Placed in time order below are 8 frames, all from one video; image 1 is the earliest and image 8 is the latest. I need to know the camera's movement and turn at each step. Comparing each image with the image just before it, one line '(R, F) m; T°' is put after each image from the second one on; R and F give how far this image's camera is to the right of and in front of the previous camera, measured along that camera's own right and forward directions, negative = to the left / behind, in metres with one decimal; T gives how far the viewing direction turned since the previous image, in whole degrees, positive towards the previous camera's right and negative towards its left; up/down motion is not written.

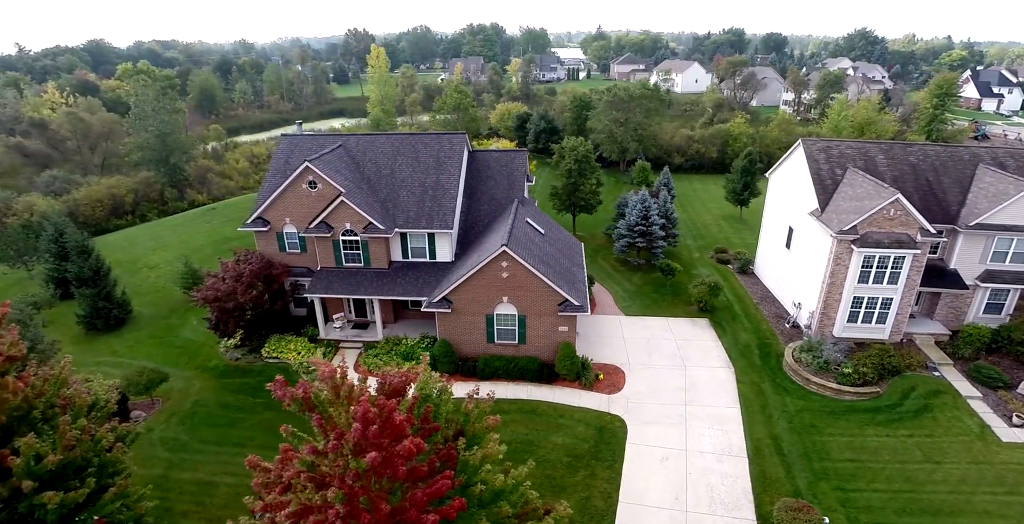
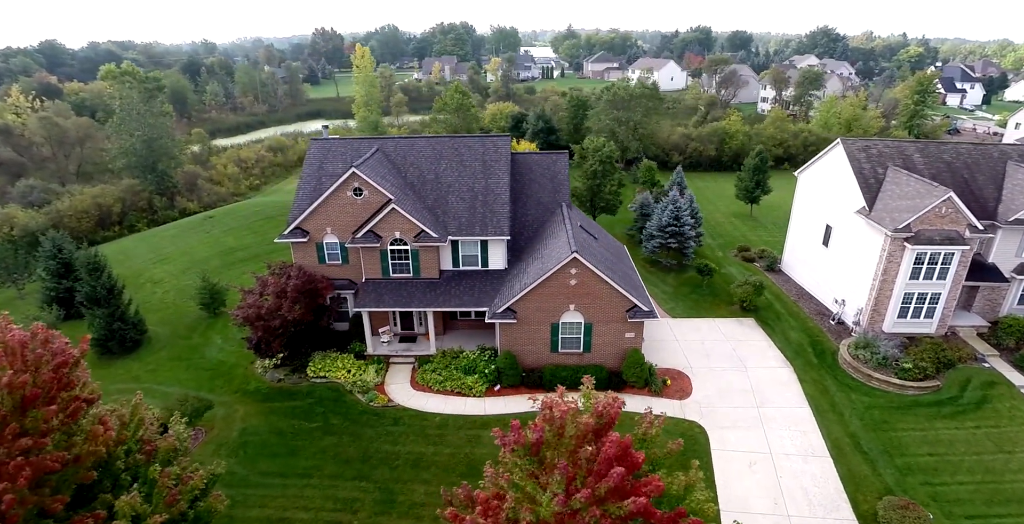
(-4.1, +1.0) m; +4°
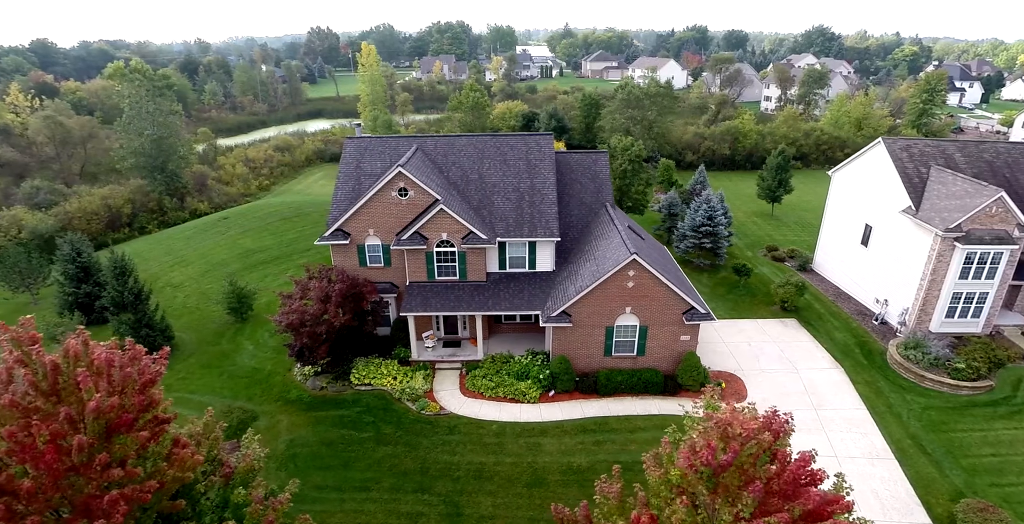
(-2.6, +0.6) m; +1°
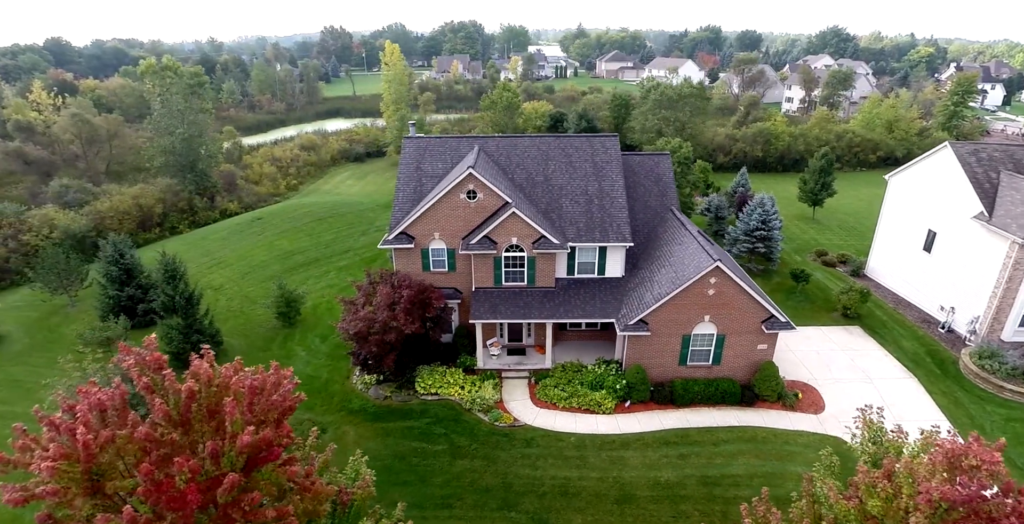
(-2.9, +0.7) m; 0°
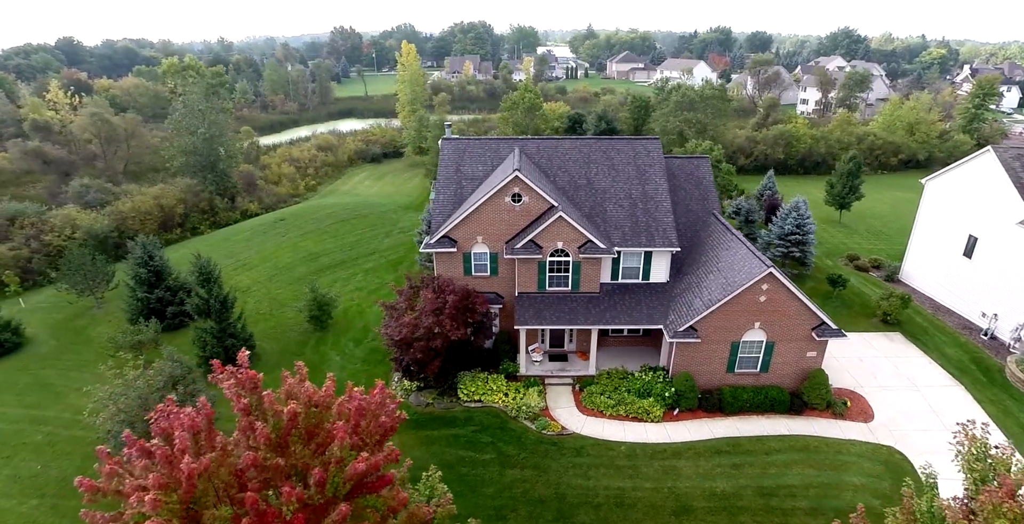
(-1.7, +0.3) m; 0°
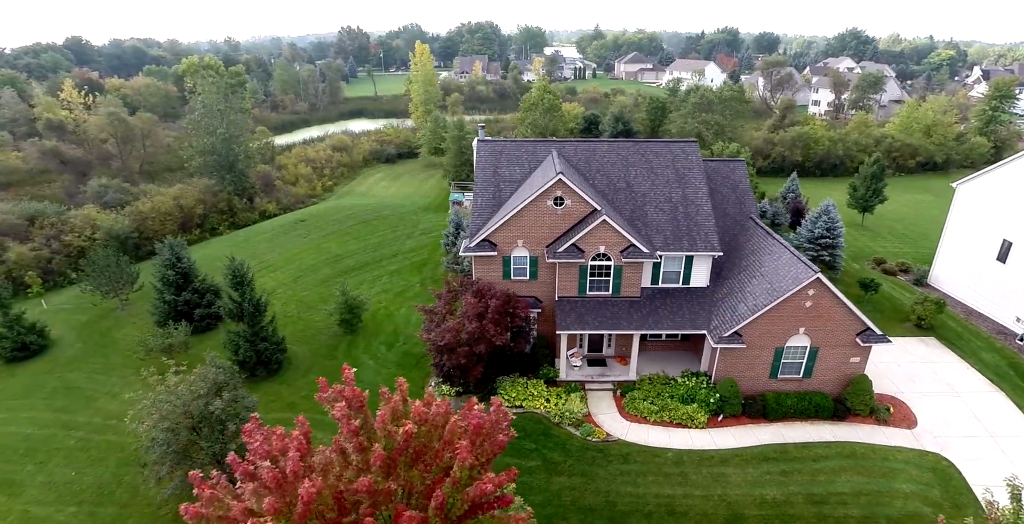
(-1.6, +0.2) m; 0°
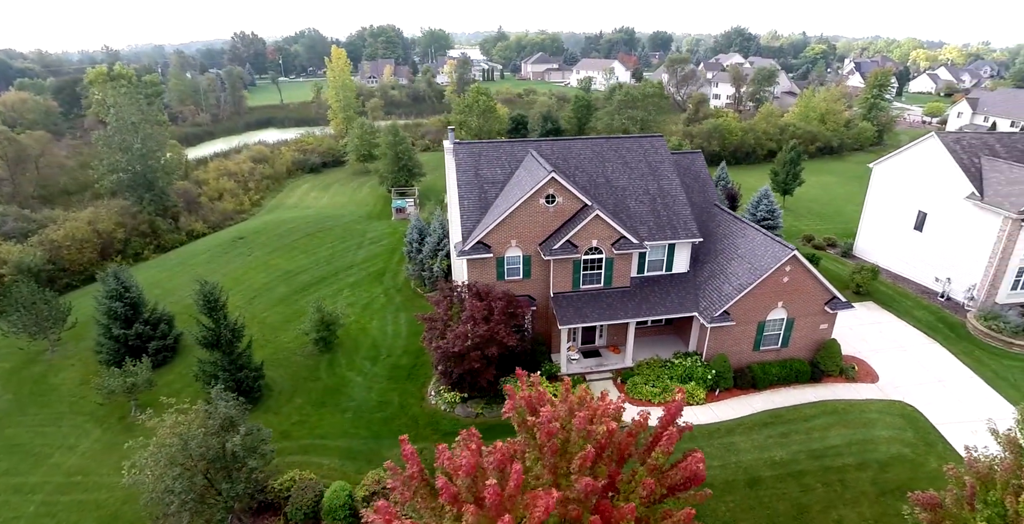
(-3.0, +0.2) m; +9°
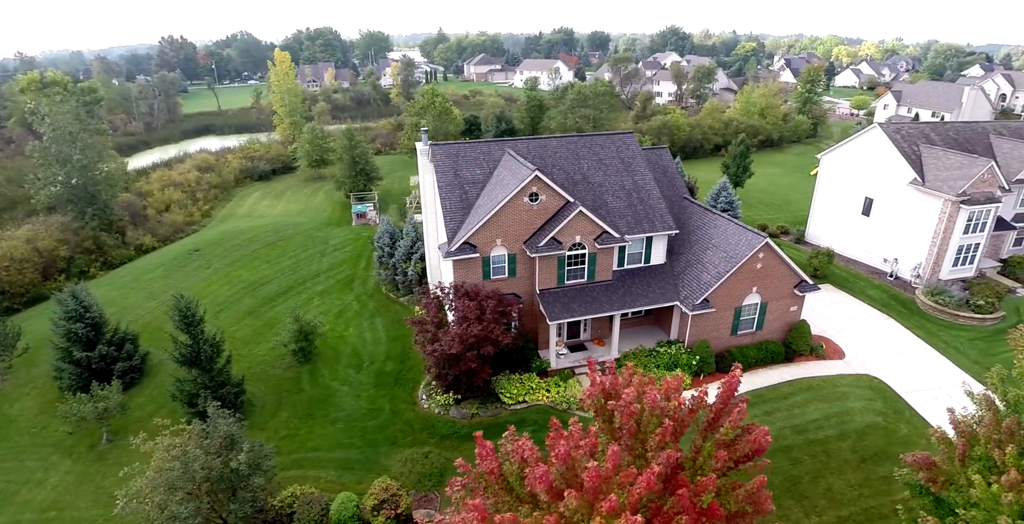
(-1.3, -0.1) m; +5°
